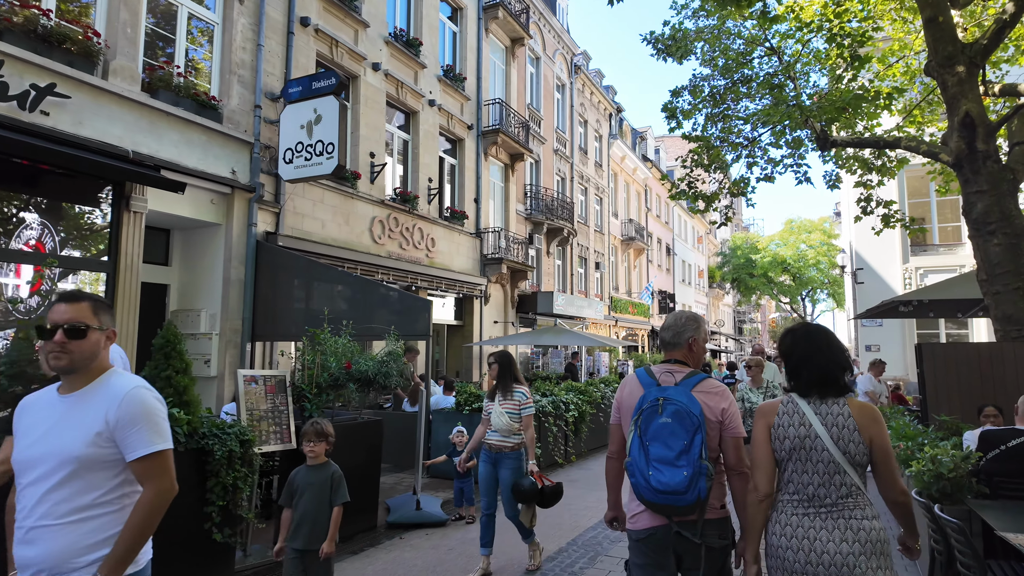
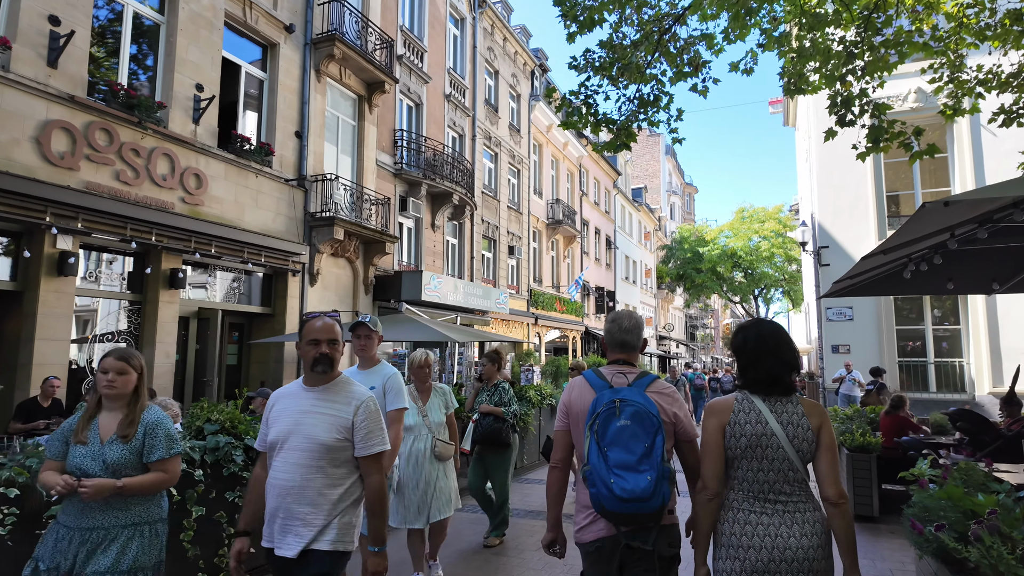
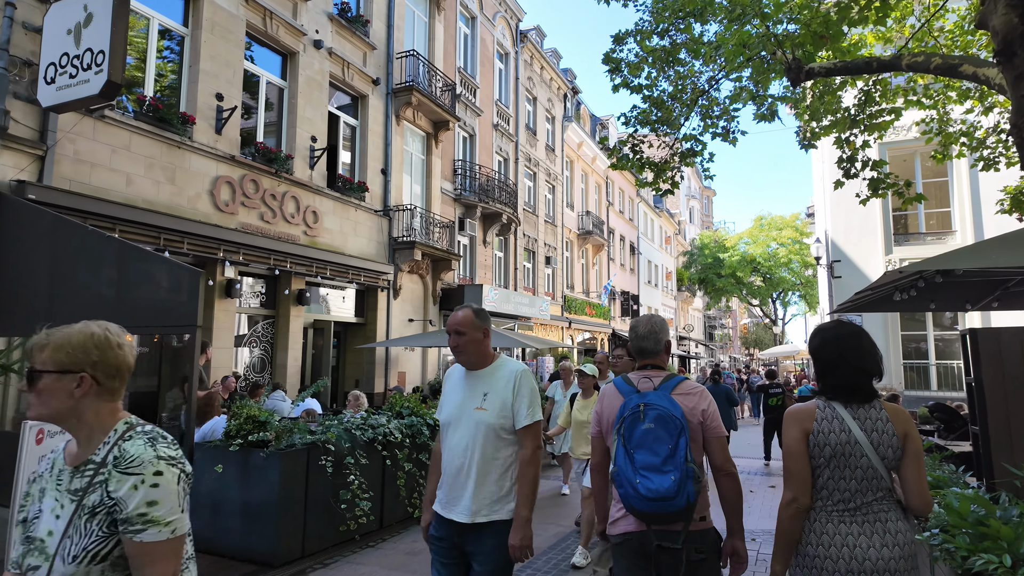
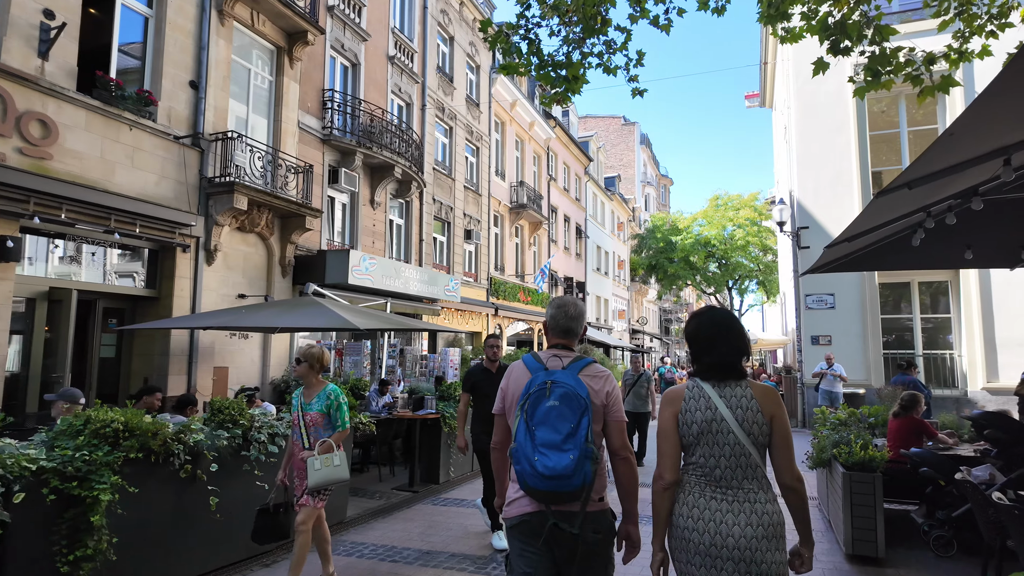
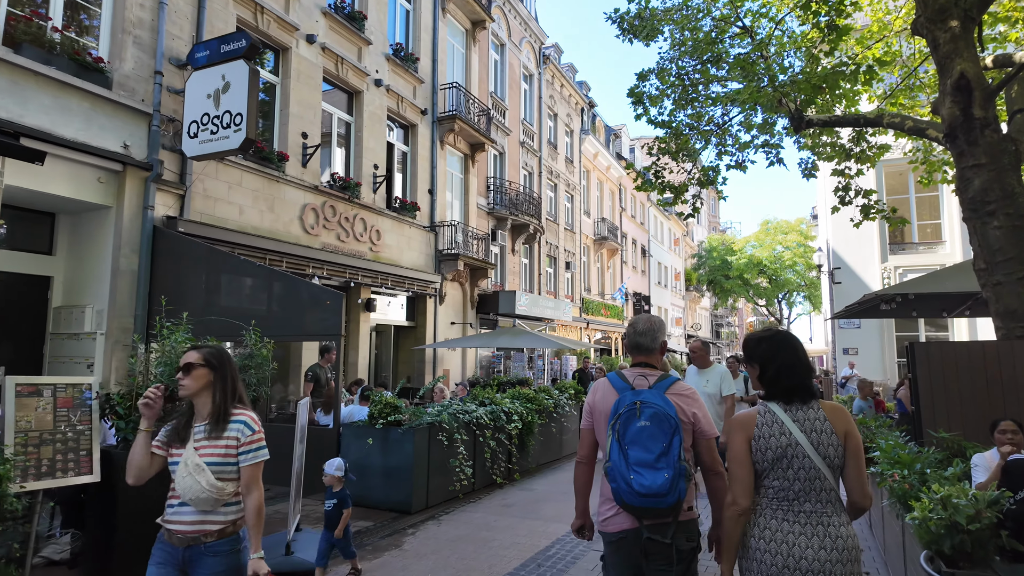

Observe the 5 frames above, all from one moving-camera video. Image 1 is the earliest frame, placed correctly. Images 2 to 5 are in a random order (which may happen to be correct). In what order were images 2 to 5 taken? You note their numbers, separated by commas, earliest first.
5, 3, 2, 4
